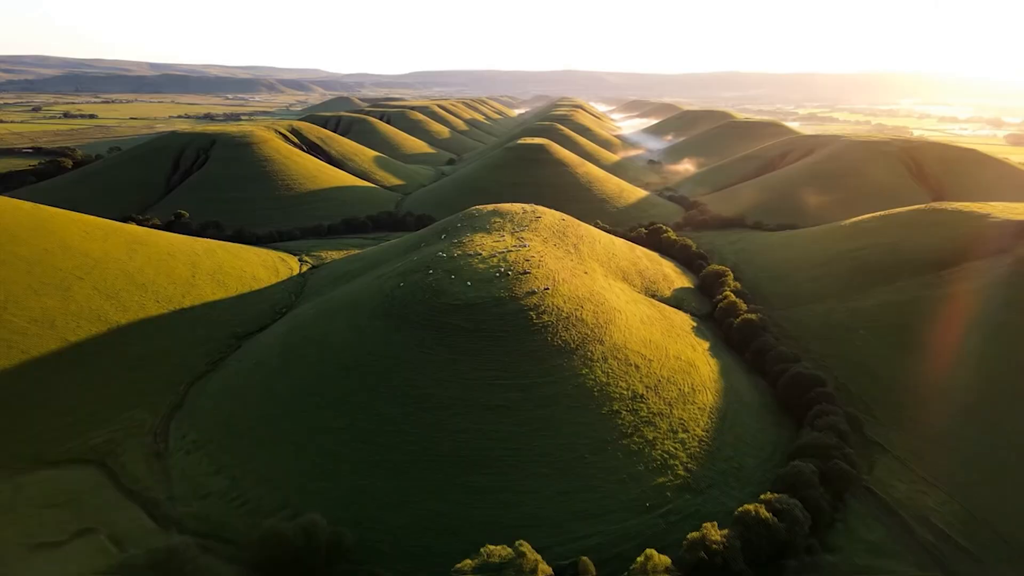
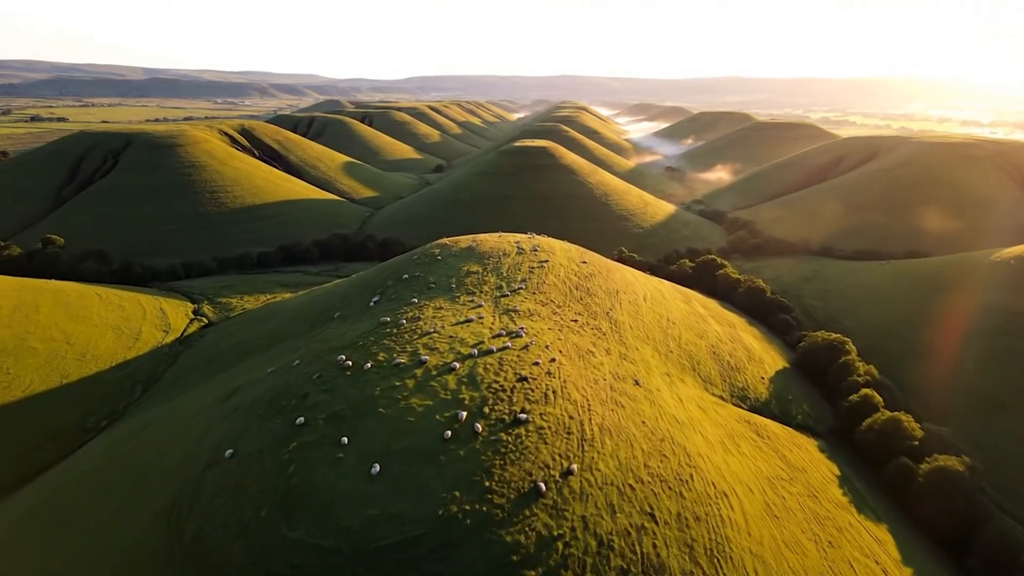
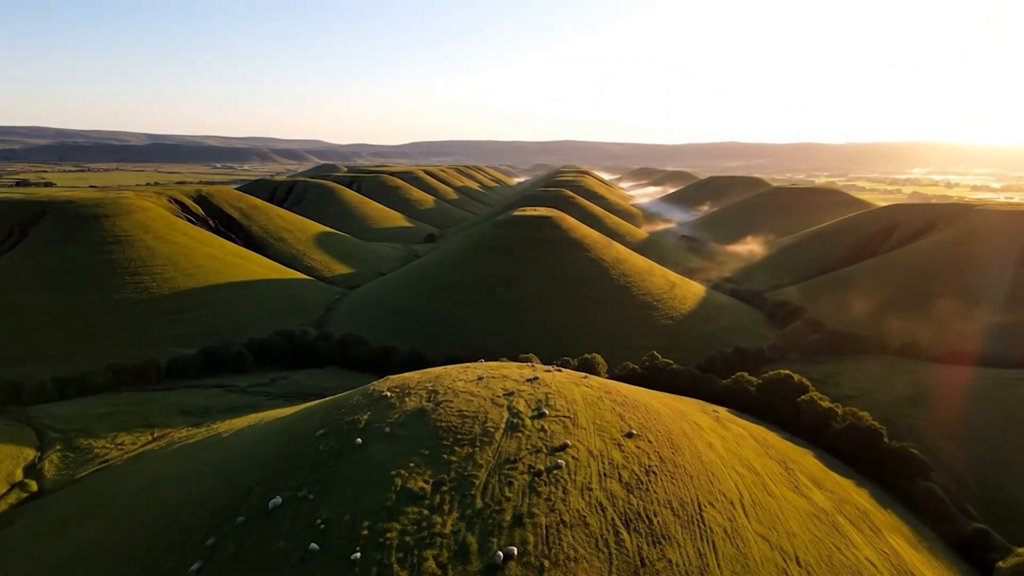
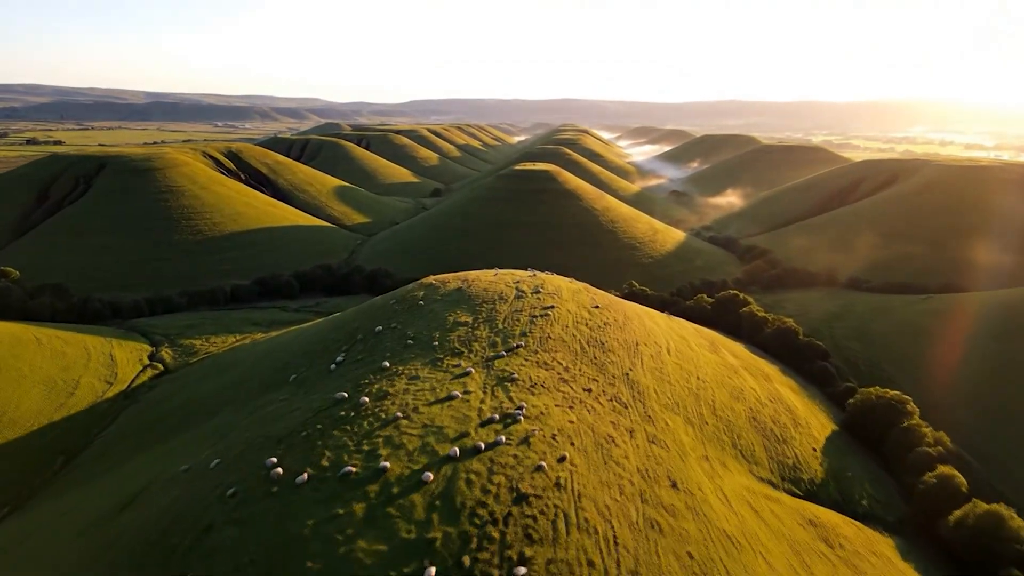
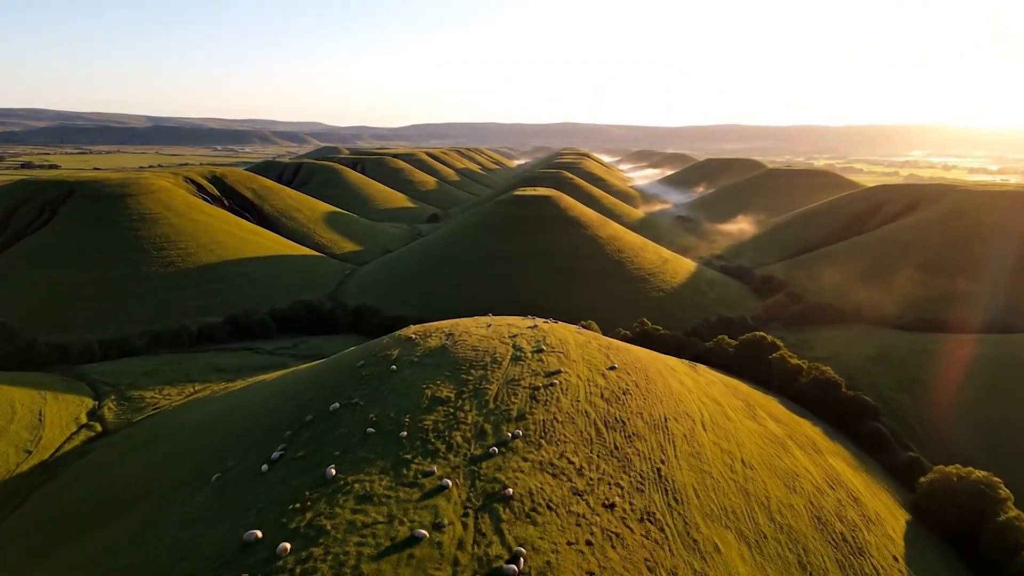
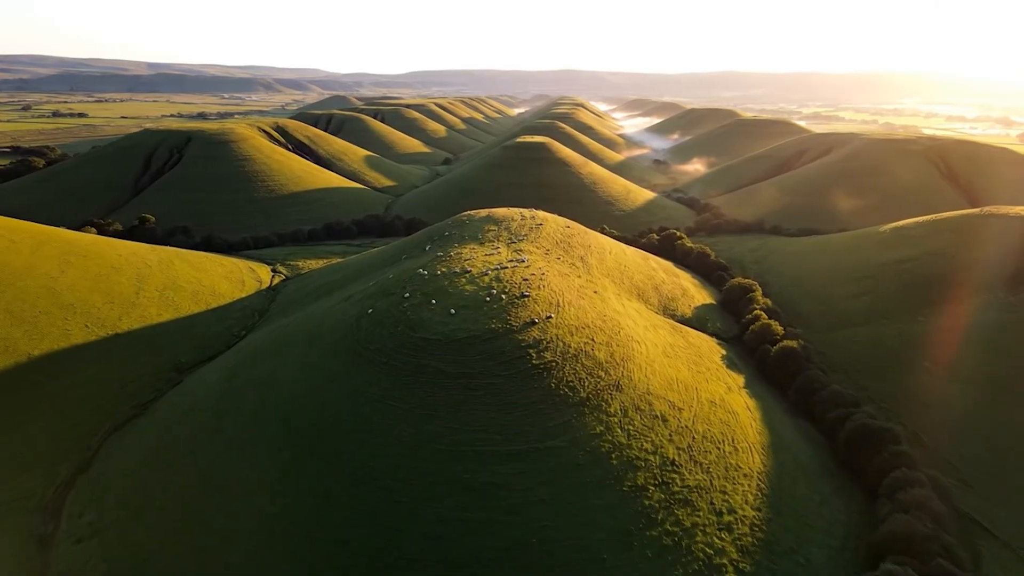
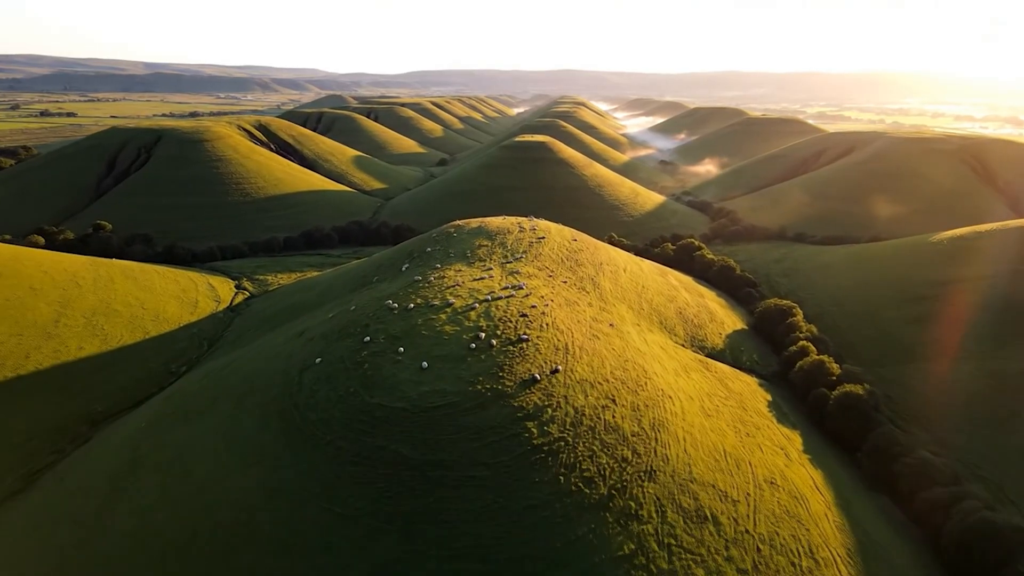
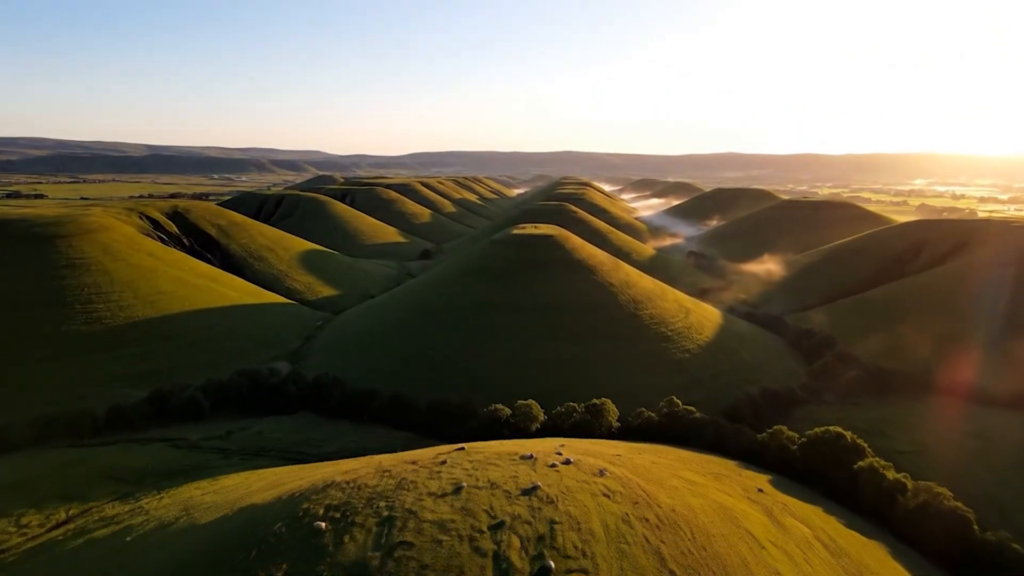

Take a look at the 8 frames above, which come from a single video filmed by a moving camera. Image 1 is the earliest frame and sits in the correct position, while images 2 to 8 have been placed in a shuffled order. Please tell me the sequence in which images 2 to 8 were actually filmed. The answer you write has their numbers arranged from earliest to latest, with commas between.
6, 7, 2, 4, 5, 3, 8
